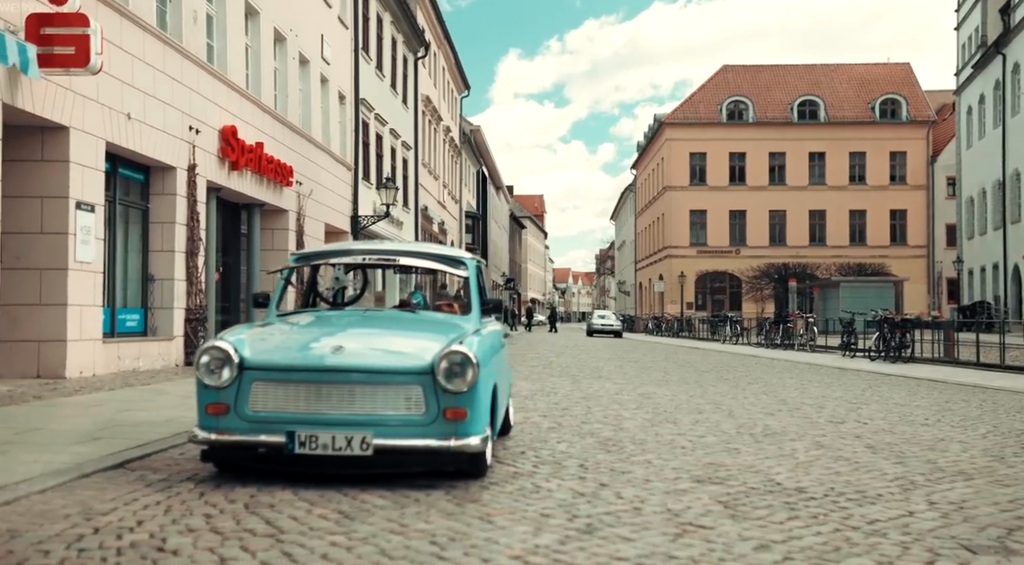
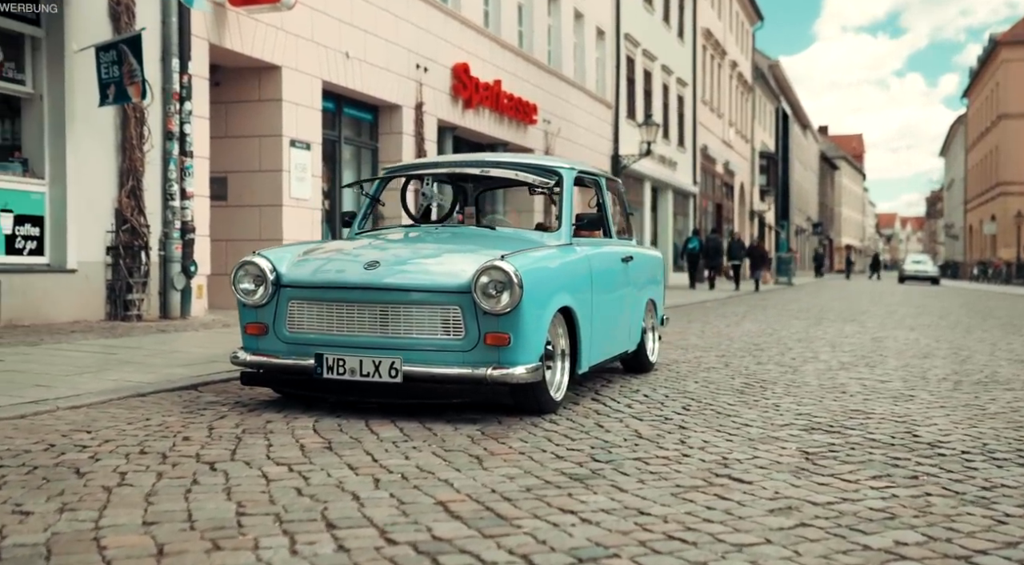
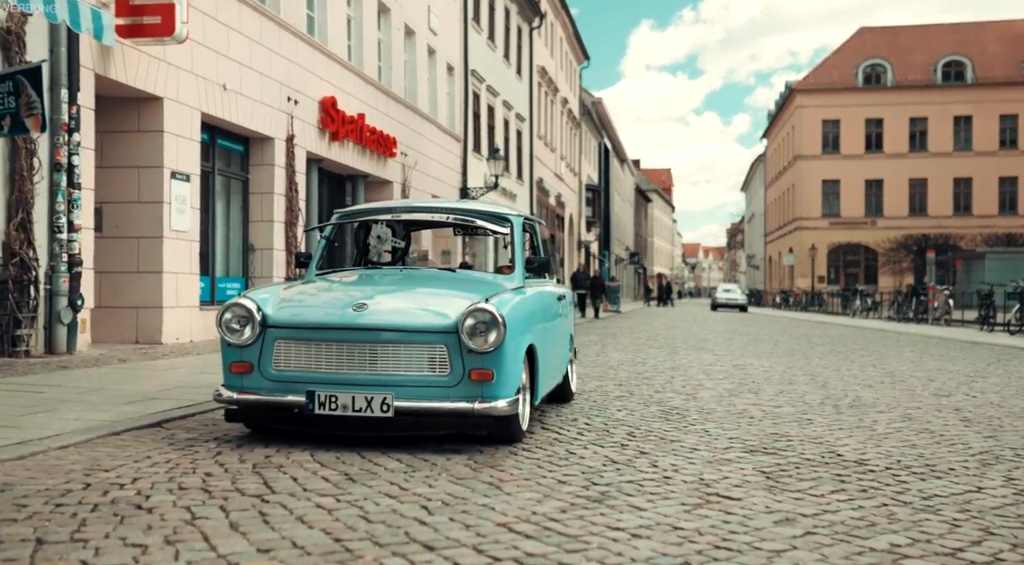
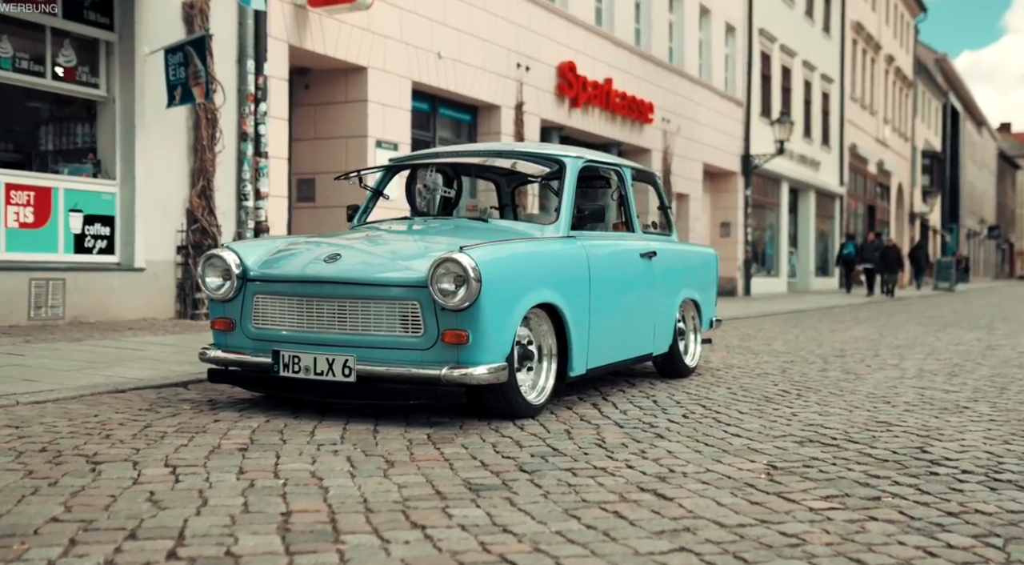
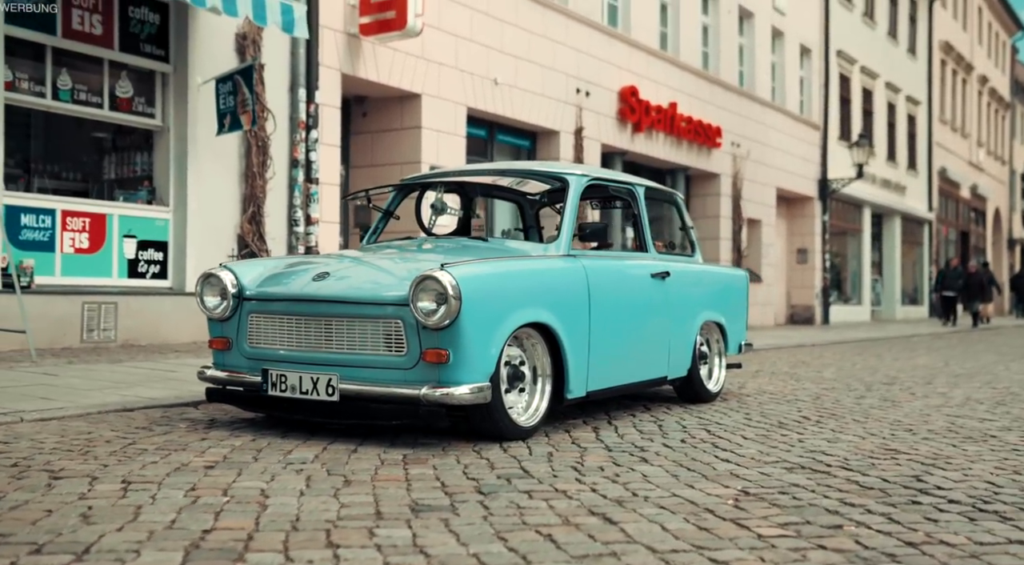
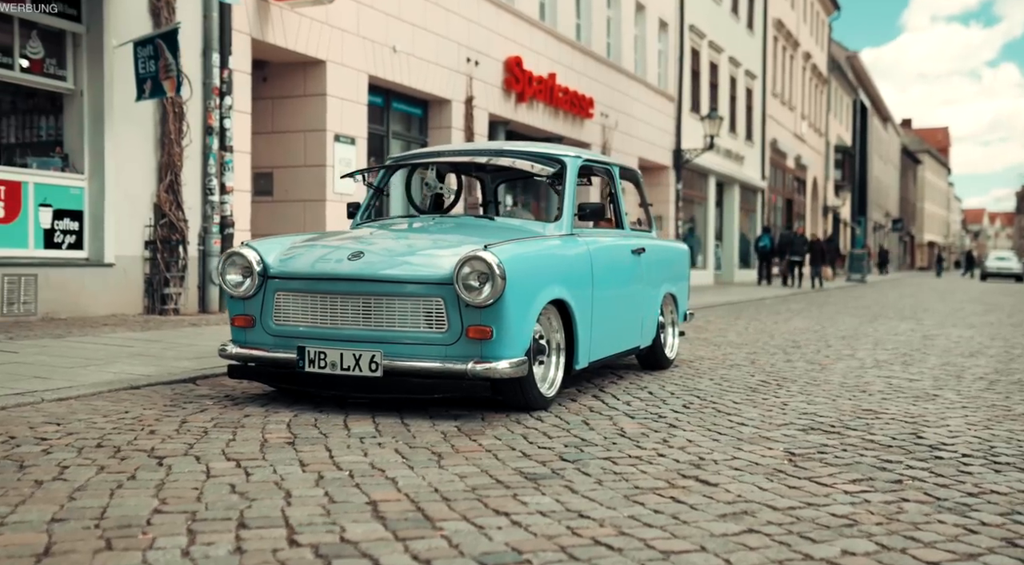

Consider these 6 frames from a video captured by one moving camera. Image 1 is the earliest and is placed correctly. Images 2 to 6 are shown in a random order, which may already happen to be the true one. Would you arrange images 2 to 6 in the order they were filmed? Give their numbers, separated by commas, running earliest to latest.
3, 2, 6, 4, 5
